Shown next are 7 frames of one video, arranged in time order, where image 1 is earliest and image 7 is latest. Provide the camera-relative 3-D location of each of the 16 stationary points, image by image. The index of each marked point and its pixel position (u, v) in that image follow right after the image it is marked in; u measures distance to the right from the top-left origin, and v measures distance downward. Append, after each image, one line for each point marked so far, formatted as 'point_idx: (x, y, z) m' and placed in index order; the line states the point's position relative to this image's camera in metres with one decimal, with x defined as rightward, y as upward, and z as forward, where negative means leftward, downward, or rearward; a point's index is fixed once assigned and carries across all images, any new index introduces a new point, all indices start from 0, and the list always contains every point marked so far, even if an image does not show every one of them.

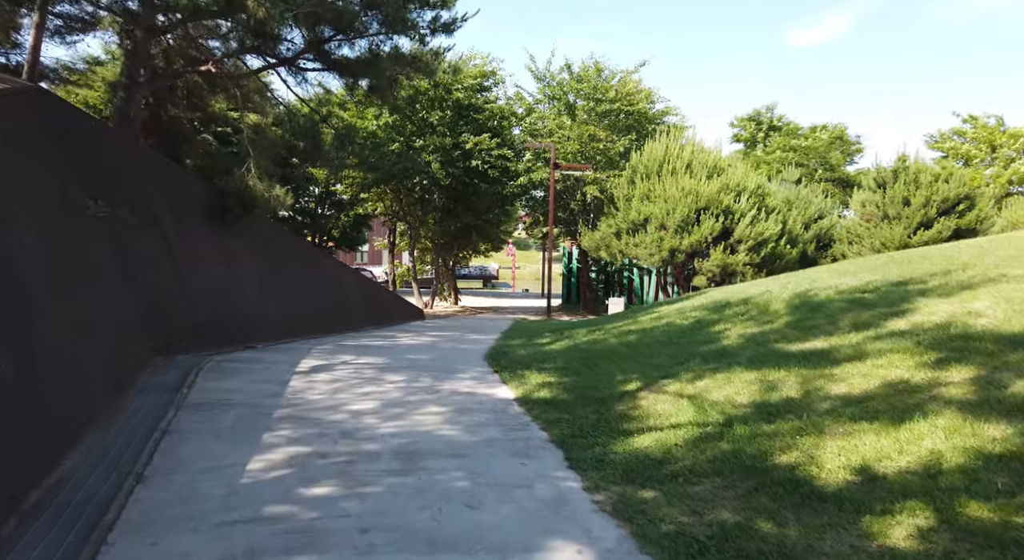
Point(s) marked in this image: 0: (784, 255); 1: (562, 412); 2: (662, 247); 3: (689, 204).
0: (+7.7, +0.6, +19.5) m
1: (+0.4, -1.1, +6.1) m
2: (+4.1, +0.9, +19.2) m
3: (+4.9, +2.1, +19.0) m
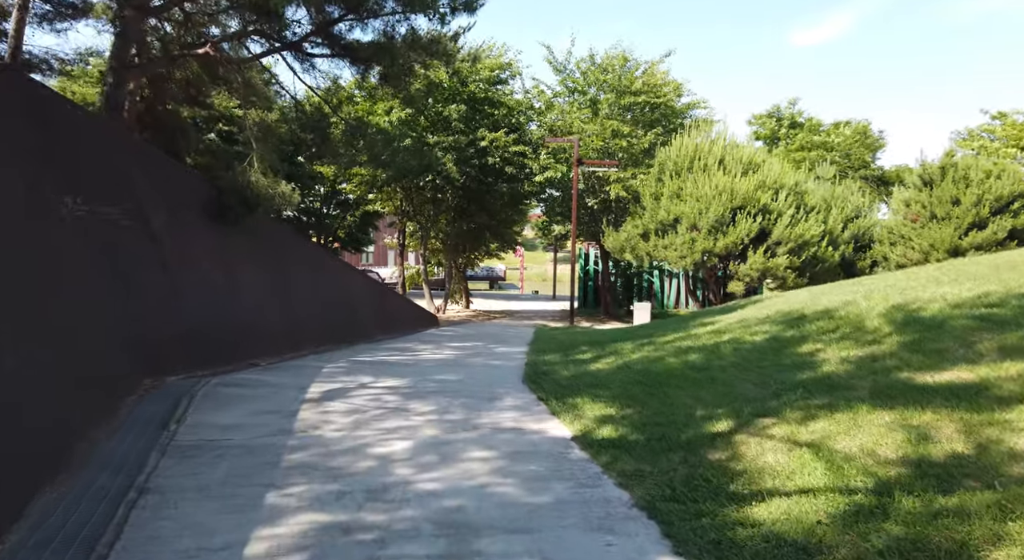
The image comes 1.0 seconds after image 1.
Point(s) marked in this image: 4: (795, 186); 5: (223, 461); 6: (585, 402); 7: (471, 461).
0: (+8.2, +0.5, +18.2) m
1: (+0.9, -1.2, +4.9) m
2: (+4.6, +0.8, +17.9) m
3: (+5.4, +2.0, +17.7) m
4: (+7.5, +2.5, +18.7) m
5: (-2.0, -1.3, +5.0) m
6: (+0.7, -1.1, +6.5) m
7: (-0.3, -1.3, +5.1) m
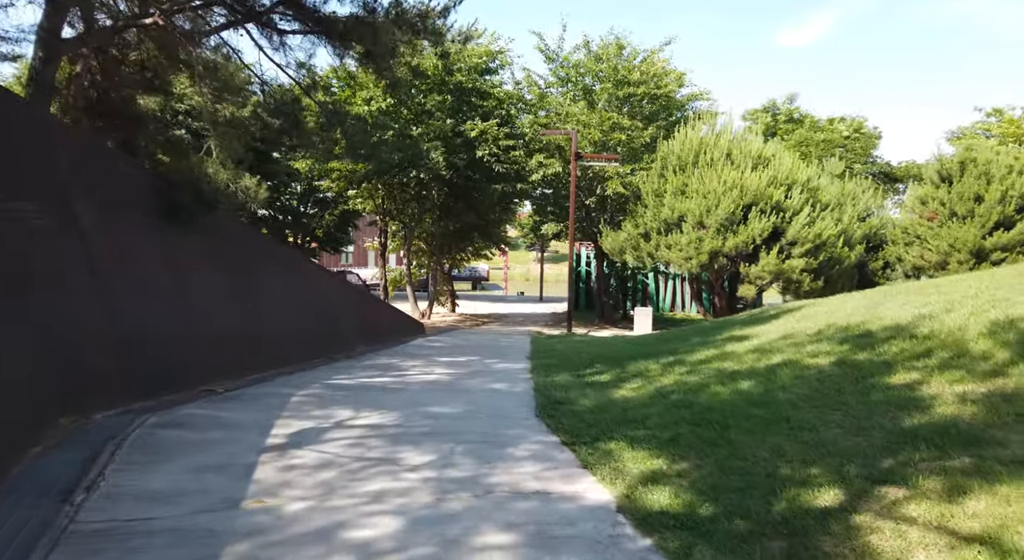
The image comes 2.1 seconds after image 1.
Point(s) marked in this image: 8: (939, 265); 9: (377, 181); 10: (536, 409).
0: (+8.0, +0.5, +17.0) m
1: (+1.1, -1.4, +3.5) m
2: (+4.5, +0.7, +16.6) m
3: (+5.2, +1.9, +16.4) m
4: (+7.3, +2.4, +17.5) m
5: (-1.9, -1.4, +3.6) m
6: (+0.8, -1.2, +5.1) m
7: (-0.1, -1.4, +3.7) m
8: (+10.7, +0.4, +17.8) m
9: (-3.7, +2.8, +19.8) m
10: (+0.2, -1.2, +6.7) m
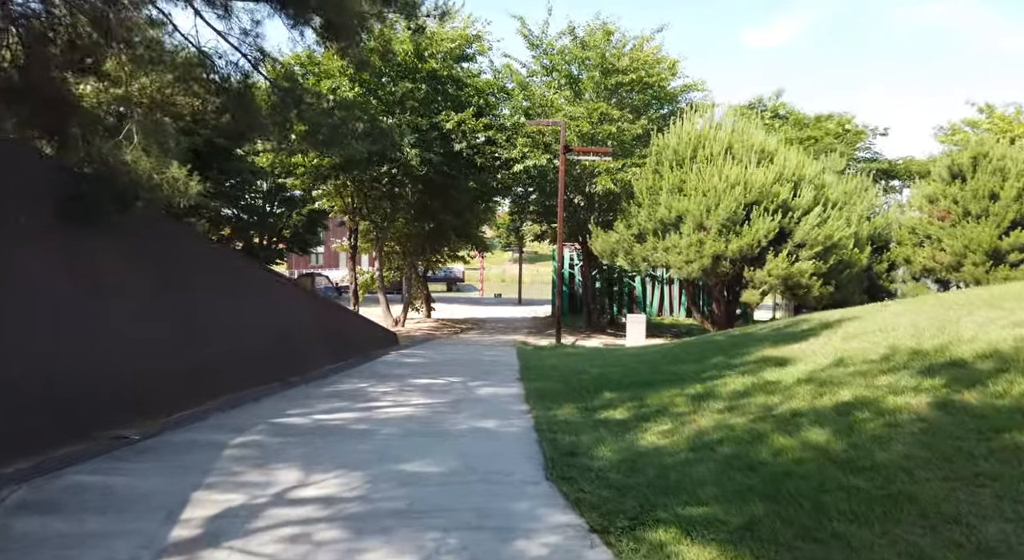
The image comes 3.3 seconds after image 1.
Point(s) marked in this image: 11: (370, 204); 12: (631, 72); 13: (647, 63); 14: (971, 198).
0: (+7.6, +0.4, +15.7) m
1: (+1.2, -1.5, +2.0) m
2: (+4.1, +0.6, +15.3) m
3: (+4.8, +1.8, +15.1) m
4: (+6.9, +2.3, +16.2) m
5: (-1.8, -1.5, +2.0) m
6: (+0.9, -1.3, +3.6) m
7: (0.0, -1.5, +2.1) m
8: (+10.3, +0.3, +16.6) m
9: (-4.2, +2.6, +18.1) m
10: (+0.2, -1.3, +5.2) m
11: (-3.9, +2.1, +19.6) m
12: (+3.1, +5.4, +18.3) m
13: (+3.5, +5.7, +18.6) m
14: (+10.6, +1.9, +16.3) m
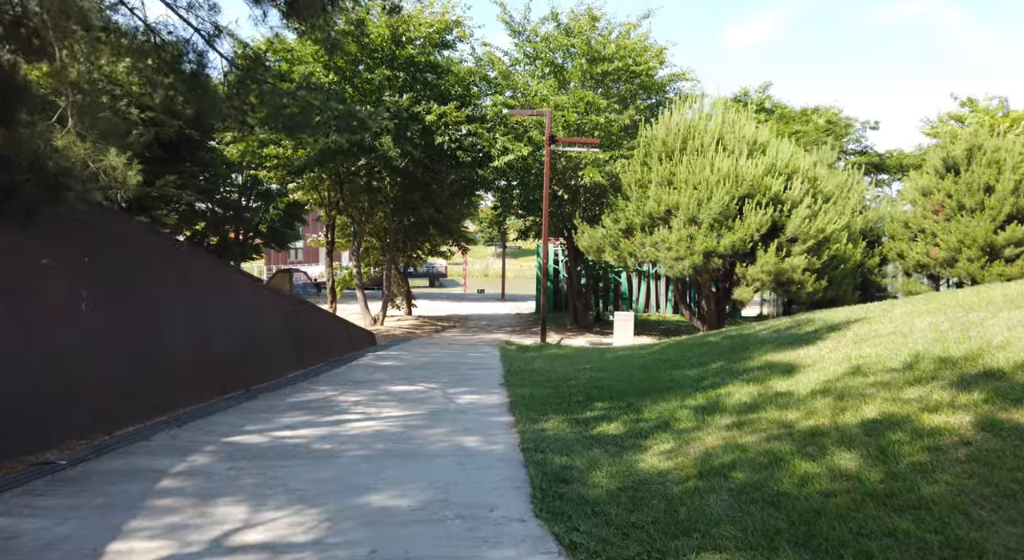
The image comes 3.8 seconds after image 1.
0: (+7.2, +0.4, +15.2) m
1: (+1.1, -1.5, +1.4) m
2: (+3.7, +0.7, +14.7) m
3: (+4.5, +1.9, +14.5) m
4: (+6.5, +2.4, +15.6) m
5: (-1.8, -1.6, +1.2) m
6: (+0.8, -1.4, +3.0) m
7: (0.0, -1.6, +1.4) m
8: (+9.9, +0.4, +16.2) m
9: (-4.6, +2.7, +17.3) m
10: (+0.1, -1.4, +4.5) m
11: (-4.4, +2.2, +18.8) m
12: (+2.6, +5.5, +17.7) m
13: (+3.1, +5.8, +18.0) m
14: (+10.2, +2.0, +15.9) m
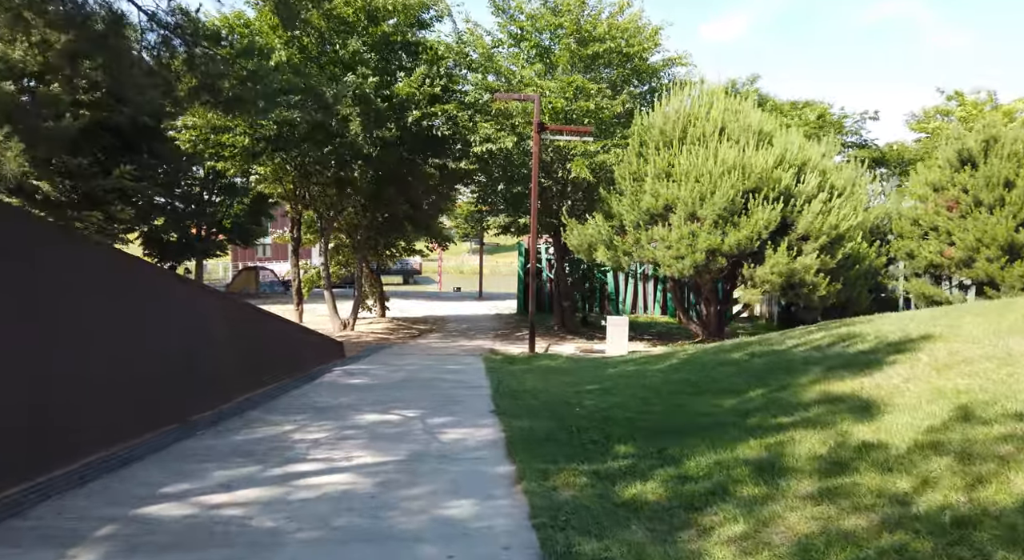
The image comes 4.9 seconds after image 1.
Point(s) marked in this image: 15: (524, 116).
0: (+6.9, +0.4, +14.0) m
1: (+1.3, -1.6, 0.0) m
2: (+3.4, +0.6, +13.3) m
3: (+4.2, +1.8, +13.2) m
4: (+6.2, +2.4, +14.4) m
5: (-1.6, -1.7, -0.3) m
6: (+0.9, -1.5, +1.6) m
7: (+0.2, -1.7, 0.0) m
8: (+9.5, +0.4, +15.1) m
9: (-5.0, +2.6, +15.6) m
10: (+0.2, -1.5, +3.1) m
11: (-4.8, +2.2, +17.2) m
12: (+2.2, +5.5, +16.3) m
13: (+2.7, +5.8, +16.6) m
14: (+9.9, +2.0, +14.8) m
15: (+0.3, +3.7, +16.1) m
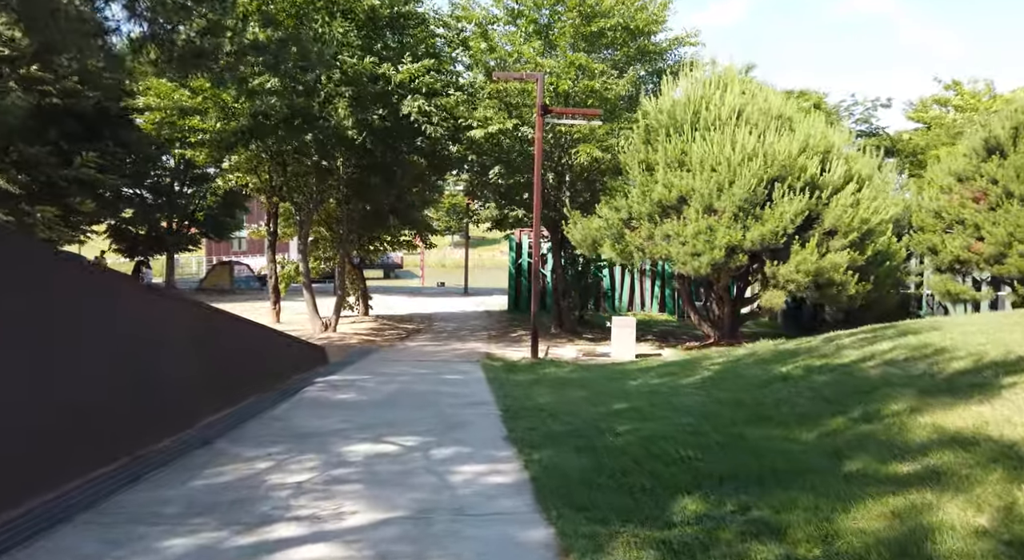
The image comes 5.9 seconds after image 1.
0: (+6.9, +0.5, +13.0) m
1: (+1.7, -1.8, -1.2) m
2: (+3.4, +0.7, +12.2) m
3: (+4.2, +1.8, +12.0) m
4: (+6.2, +2.4, +13.3) m
5: (-1.2, -1.8, -1.5) m
6: (+1.3, -1.6, +0.4) m
7: (+0.5, -1.8, -1.2) m
8: (+9.5, +0.4, +14.1) m
9: (-5.0, +2.7, +14.2) m
10: (+0.5, -1.6, +1.8) m
11: (-4.9, +2.2, +15.8) m
12: (+2.2, +5.5, +15.0) m
13: (+2.6, +5.8, +15.4) m
14: (+9.8, +2.0, +13.8) m
15: (+0.2, +3.8, +14.8) m
